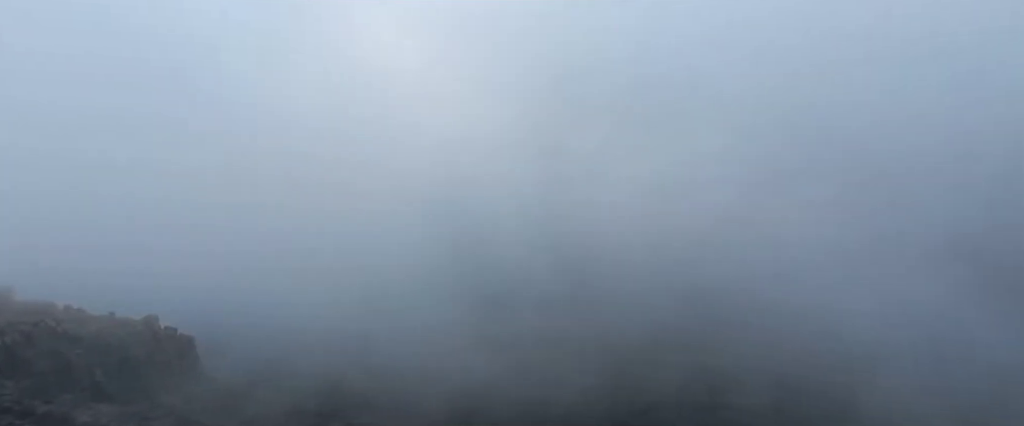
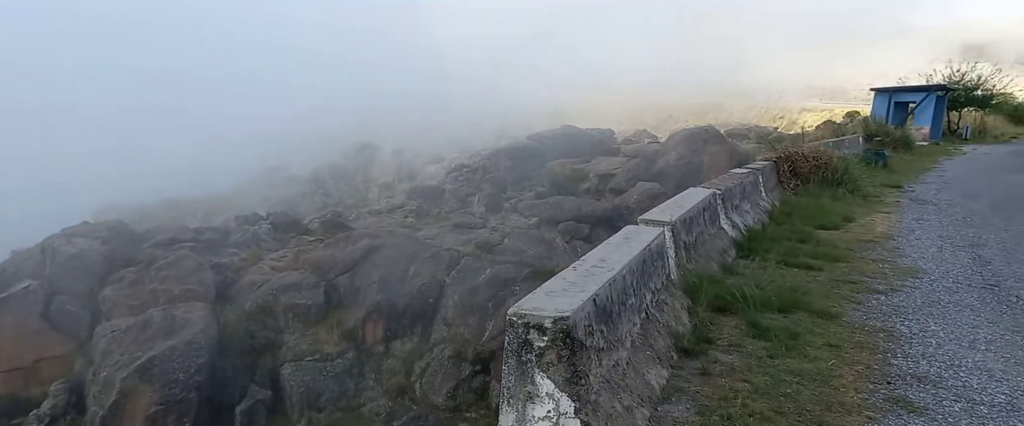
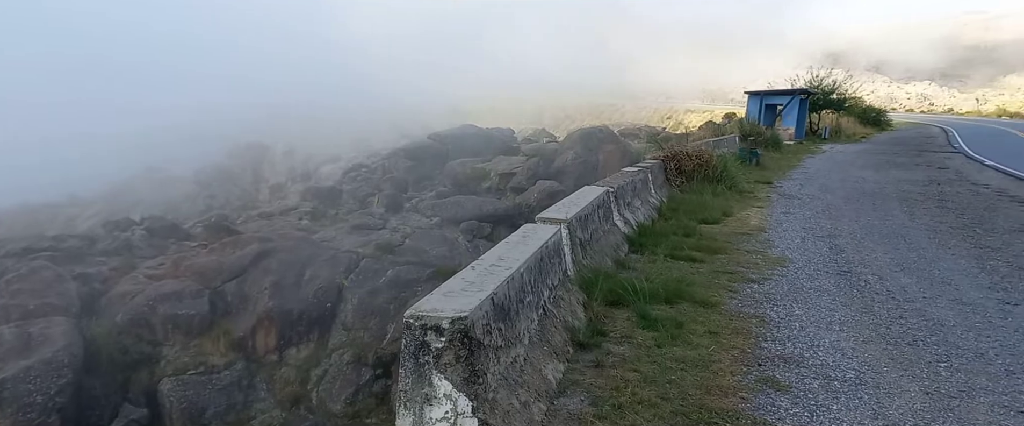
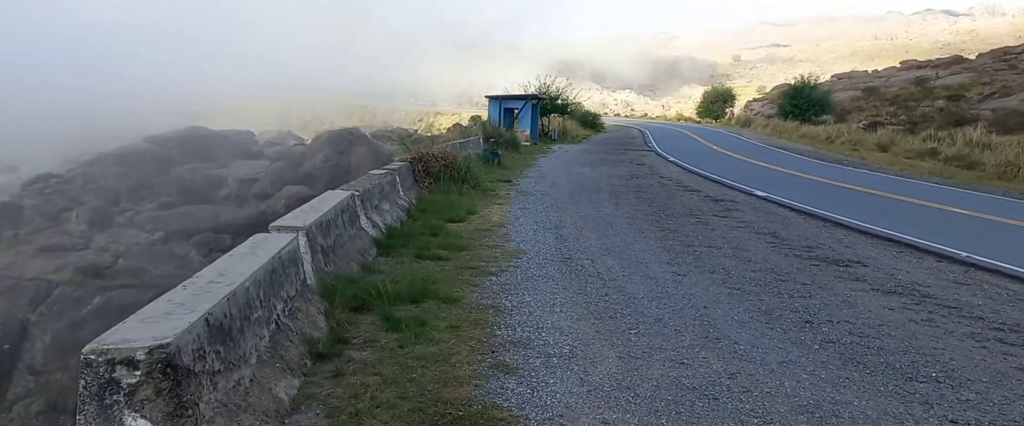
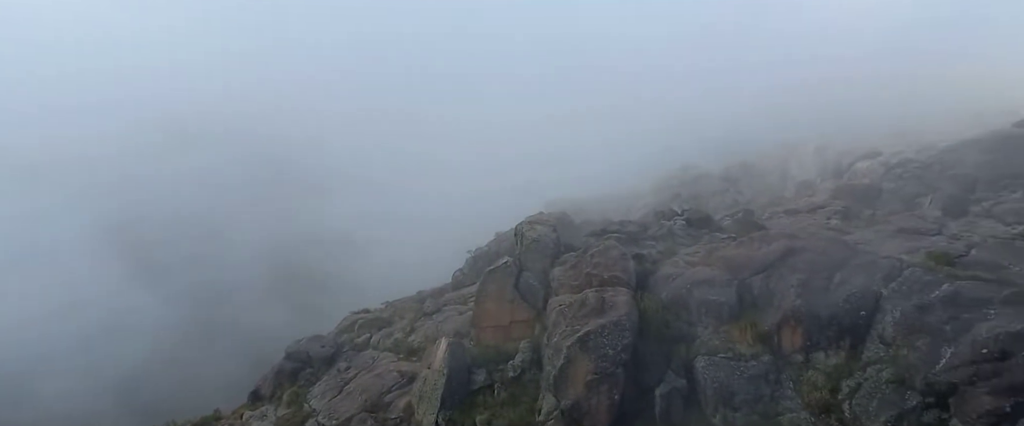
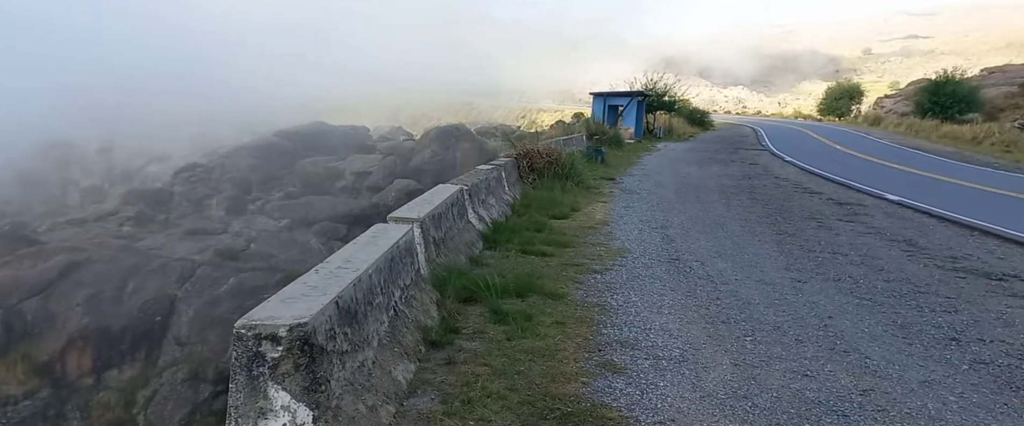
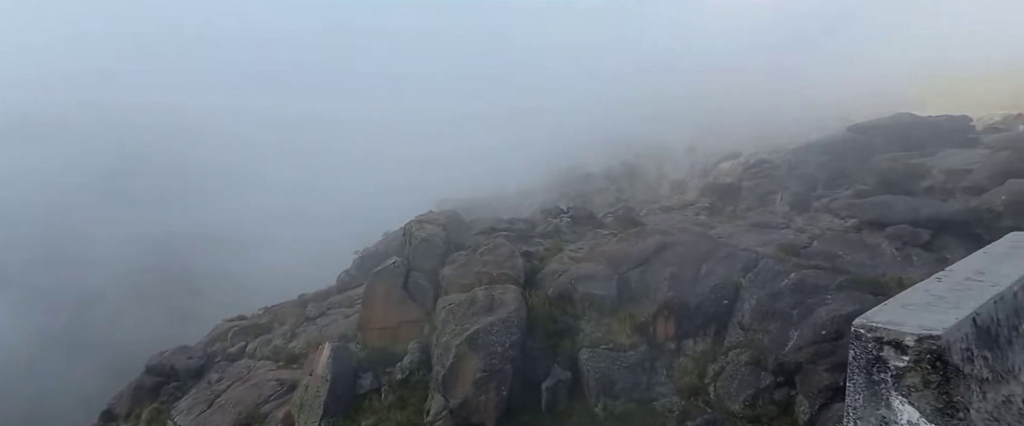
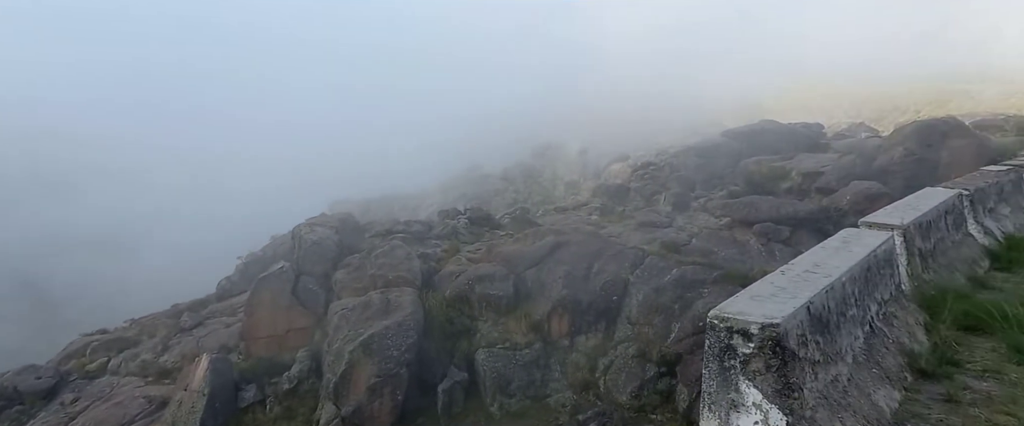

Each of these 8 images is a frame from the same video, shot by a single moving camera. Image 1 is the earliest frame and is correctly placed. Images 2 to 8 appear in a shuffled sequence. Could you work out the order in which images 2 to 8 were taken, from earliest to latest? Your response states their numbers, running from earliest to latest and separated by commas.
5, 7, 8, 2, 3, 6, 4
